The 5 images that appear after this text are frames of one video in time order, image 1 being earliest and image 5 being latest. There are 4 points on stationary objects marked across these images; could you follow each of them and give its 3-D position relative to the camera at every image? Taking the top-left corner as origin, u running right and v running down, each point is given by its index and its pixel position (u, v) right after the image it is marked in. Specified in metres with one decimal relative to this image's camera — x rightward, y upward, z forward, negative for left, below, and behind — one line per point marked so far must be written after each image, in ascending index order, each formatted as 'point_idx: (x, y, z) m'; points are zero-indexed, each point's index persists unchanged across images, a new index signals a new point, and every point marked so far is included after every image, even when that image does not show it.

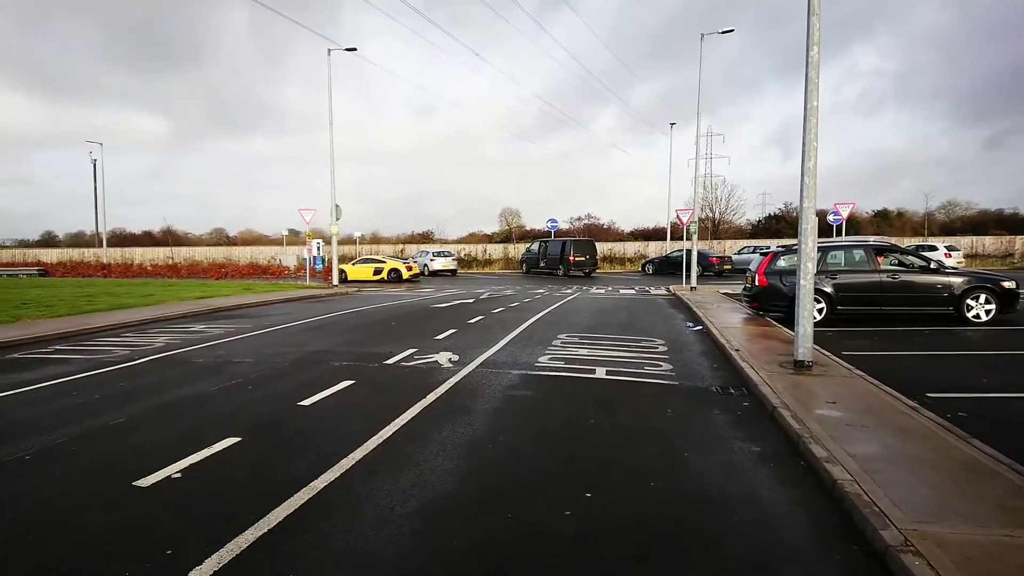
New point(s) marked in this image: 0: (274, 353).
0: (-3.3, -0.9, +9.2) m
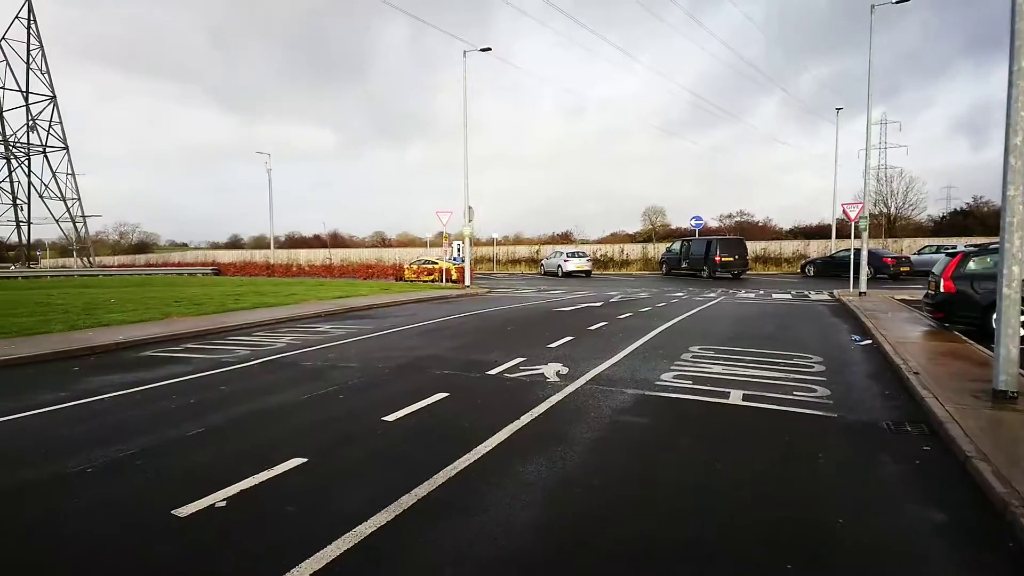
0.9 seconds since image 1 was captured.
0: (-1.7, -0.9, +8.9) m
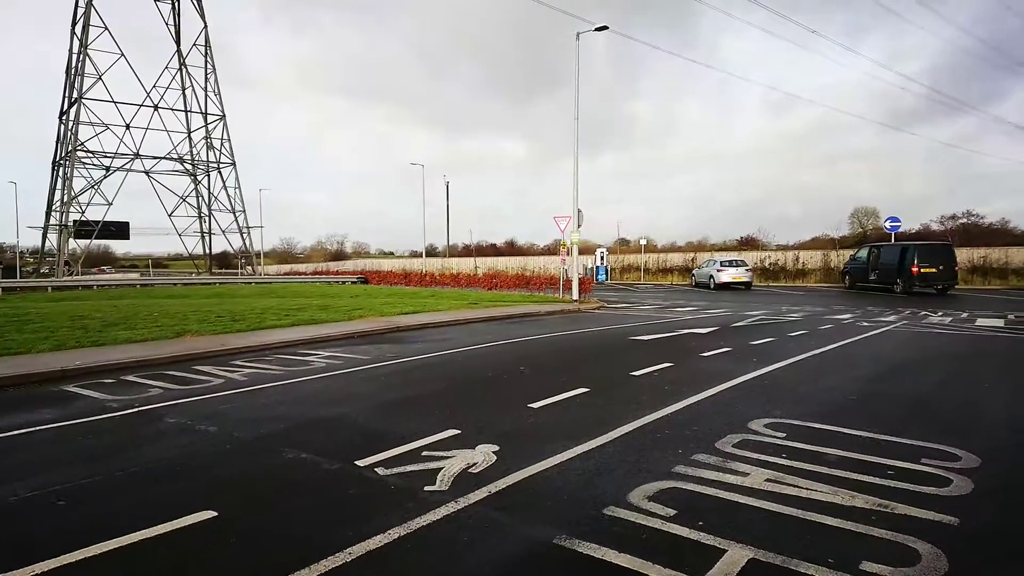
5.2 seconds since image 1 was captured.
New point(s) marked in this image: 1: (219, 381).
0: (-2.3, -1.2, +6.4) m
1: (-3.6, -1.2, +8.5) m
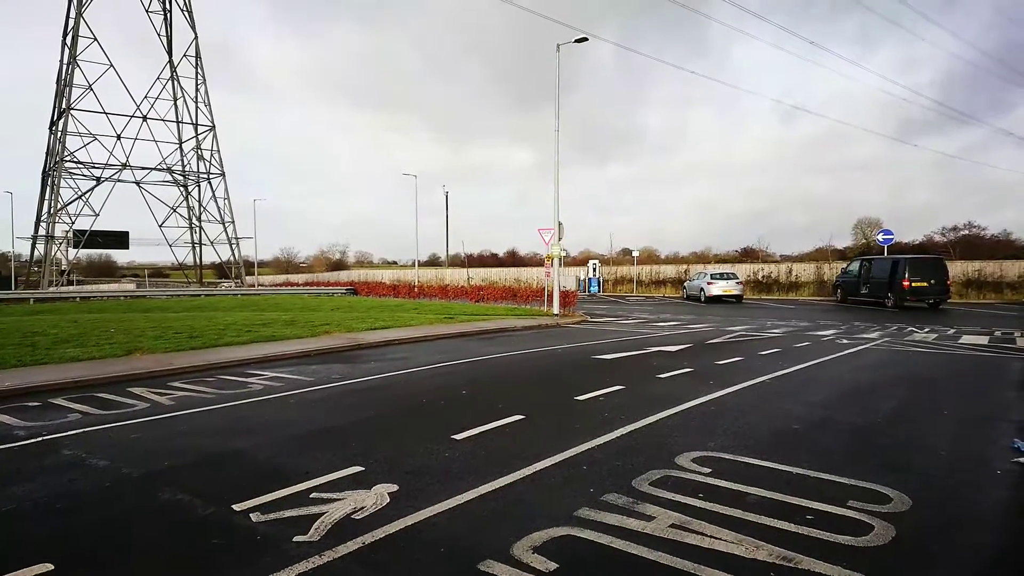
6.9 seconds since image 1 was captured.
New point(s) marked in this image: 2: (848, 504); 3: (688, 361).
0: (-3.1, -1.4, +6.1) m
1: (-4.4, -1.4, +8.2) m
2: (+2.4, -1.6, +5.0) m
3: (+3.1, -1.3, +12.0) m
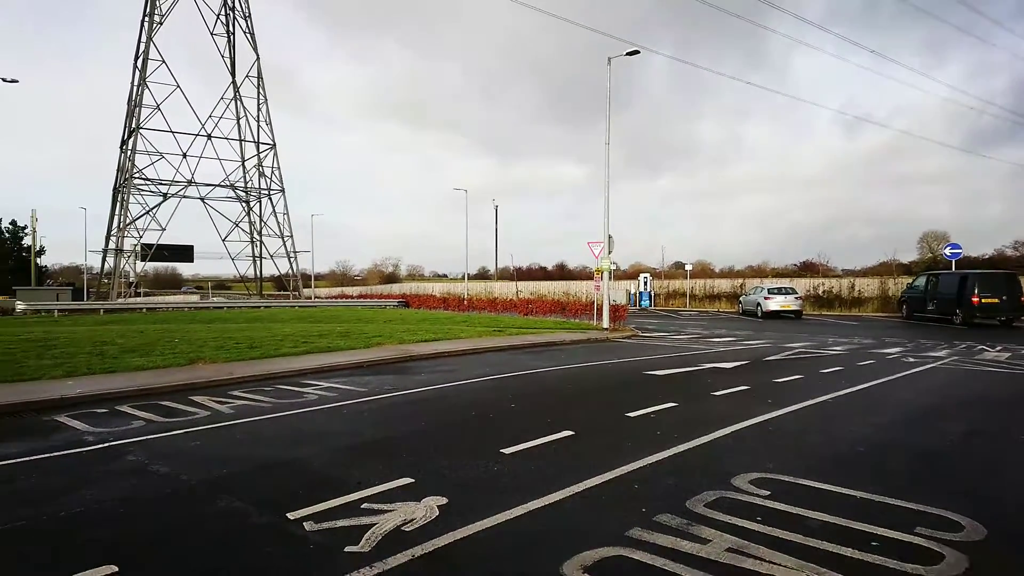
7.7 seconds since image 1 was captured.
0: (-2.6, -1.5, +6.2) m
1: (-3.8, -1.5, +8.4) m
2: (+2.8, -1.7, +4.7) m
3: (+4.0, -1.5, +11.7) m
